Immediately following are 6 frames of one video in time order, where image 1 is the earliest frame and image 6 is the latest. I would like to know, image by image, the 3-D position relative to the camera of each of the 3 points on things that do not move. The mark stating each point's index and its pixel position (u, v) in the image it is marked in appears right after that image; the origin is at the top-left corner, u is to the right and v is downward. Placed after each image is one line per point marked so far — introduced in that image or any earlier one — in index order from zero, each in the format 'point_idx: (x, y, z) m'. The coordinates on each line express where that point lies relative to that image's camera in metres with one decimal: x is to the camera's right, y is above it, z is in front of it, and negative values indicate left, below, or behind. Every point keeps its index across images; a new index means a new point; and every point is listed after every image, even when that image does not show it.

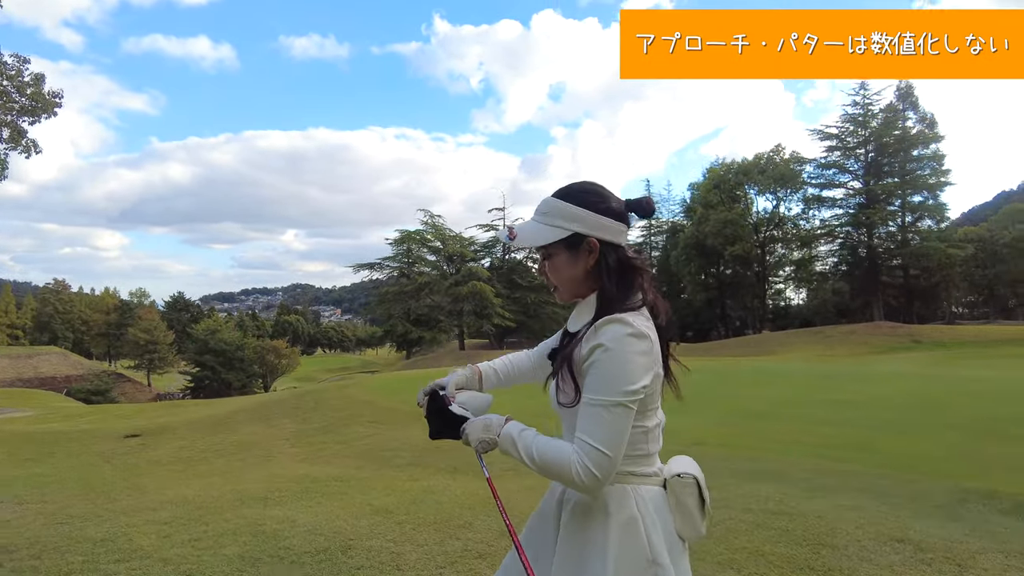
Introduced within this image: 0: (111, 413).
0: (-9.6, -3.0, +15.5) m
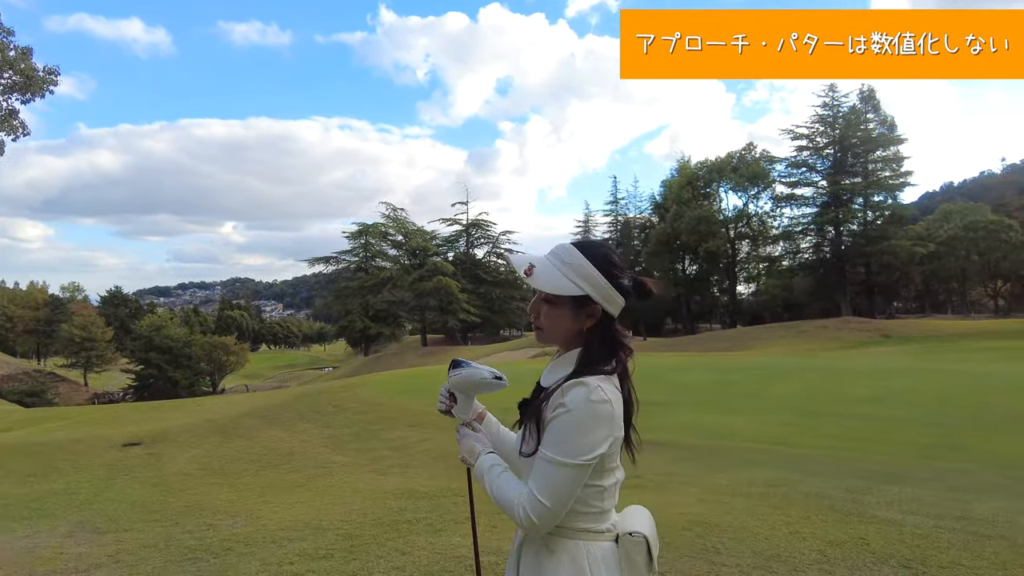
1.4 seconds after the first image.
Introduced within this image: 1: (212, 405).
0: (-9.6, -2.9, +14.4) m
1: (-6.2, -2.4, +13.5) m
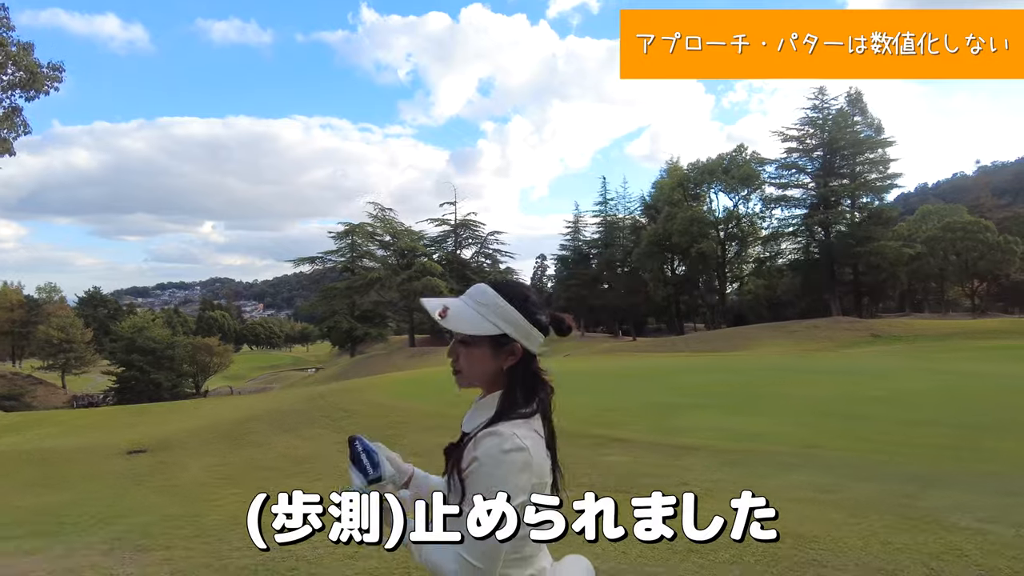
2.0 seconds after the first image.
0: (-9.6, -3.0, +14.1) m
1: (-6.1, -2.4, +13.3) m
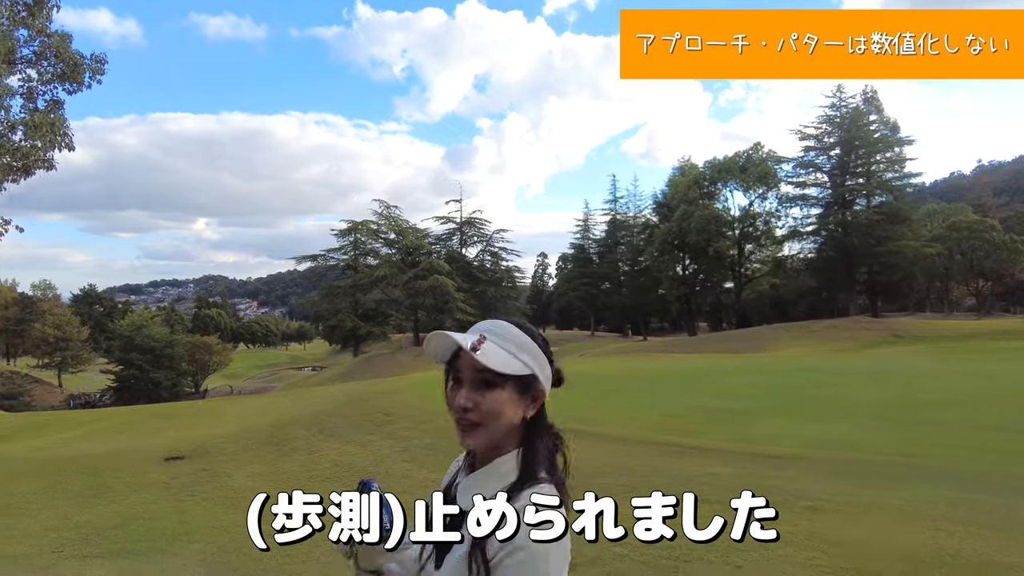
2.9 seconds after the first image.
0: (-8.9, -3.0, +13.7) m
1: (-5.4, -2.4, +12.9) m
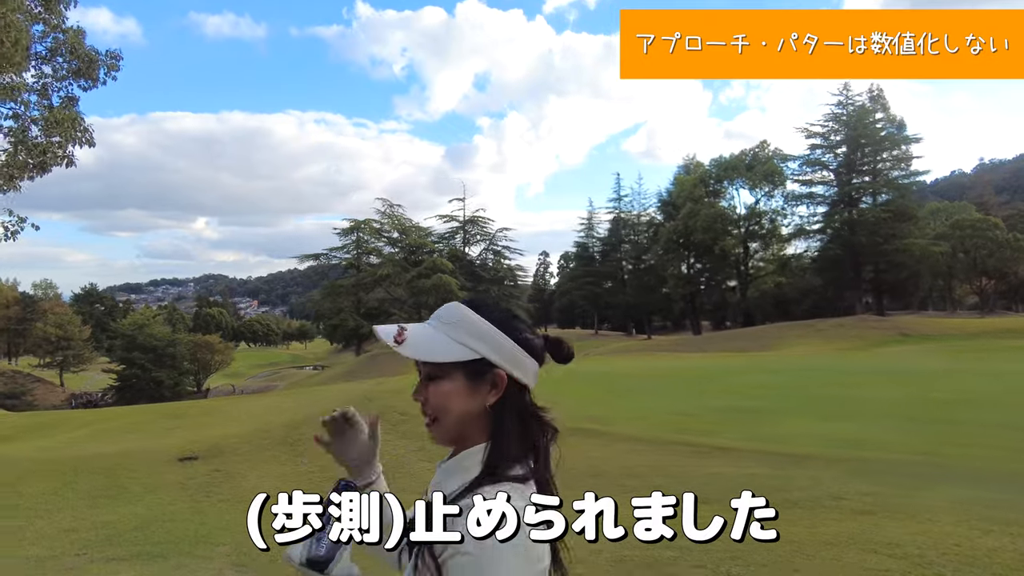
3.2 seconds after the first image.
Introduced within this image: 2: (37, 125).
0: (-8.6, -2.9, +13.6) m
1: (-5.2, -2.4, +12.8) m
2: (-5.1, +1.7, +7.0) m
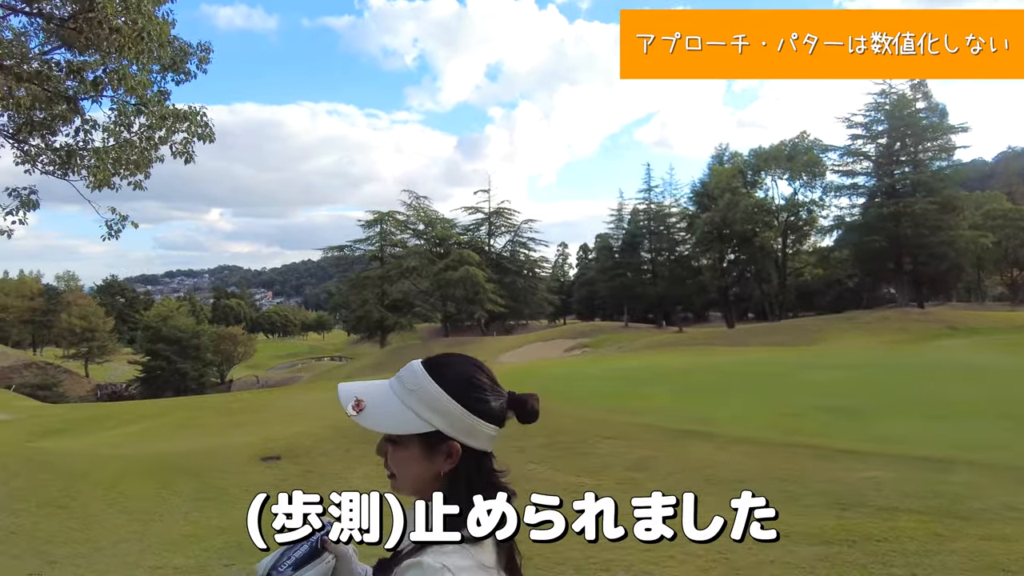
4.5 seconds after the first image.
0: (-7.4, -2.8, +13.6) m
1: (-4.0, -2.3, +12.7) m
2: (-4.0, +1.8, +6.9) m
